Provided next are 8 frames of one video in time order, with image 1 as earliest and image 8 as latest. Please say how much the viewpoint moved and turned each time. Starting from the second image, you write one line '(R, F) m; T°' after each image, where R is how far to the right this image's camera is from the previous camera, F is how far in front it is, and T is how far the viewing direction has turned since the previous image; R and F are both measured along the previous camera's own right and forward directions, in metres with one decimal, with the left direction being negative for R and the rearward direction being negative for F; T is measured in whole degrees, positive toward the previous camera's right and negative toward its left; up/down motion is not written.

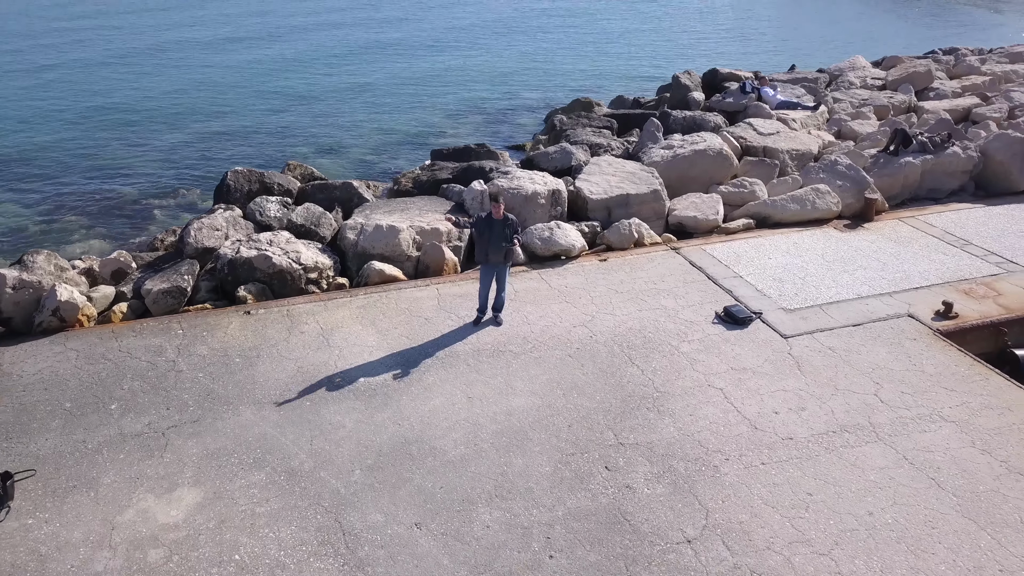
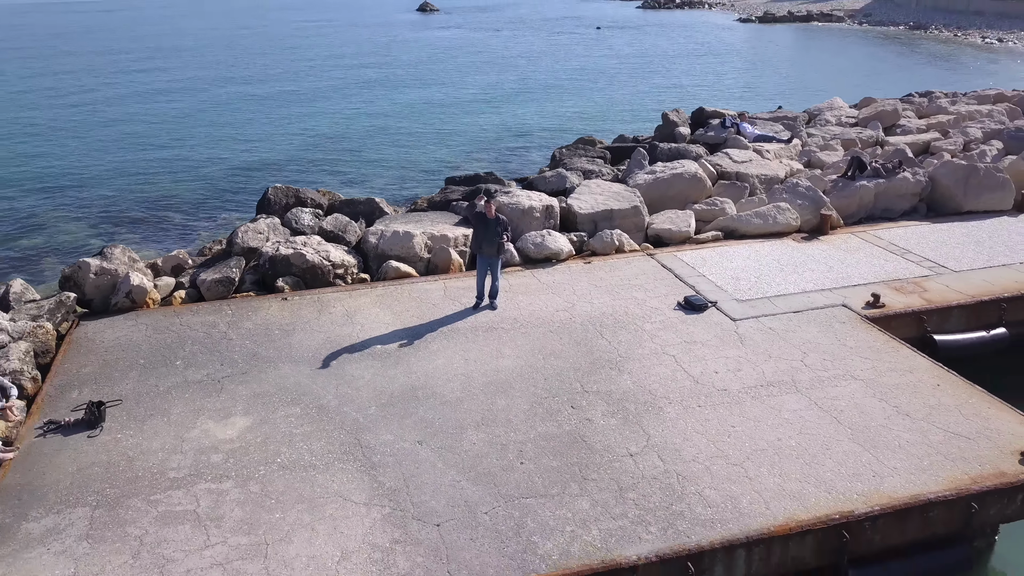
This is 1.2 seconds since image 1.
(+0.3, -1.3) m; -2°
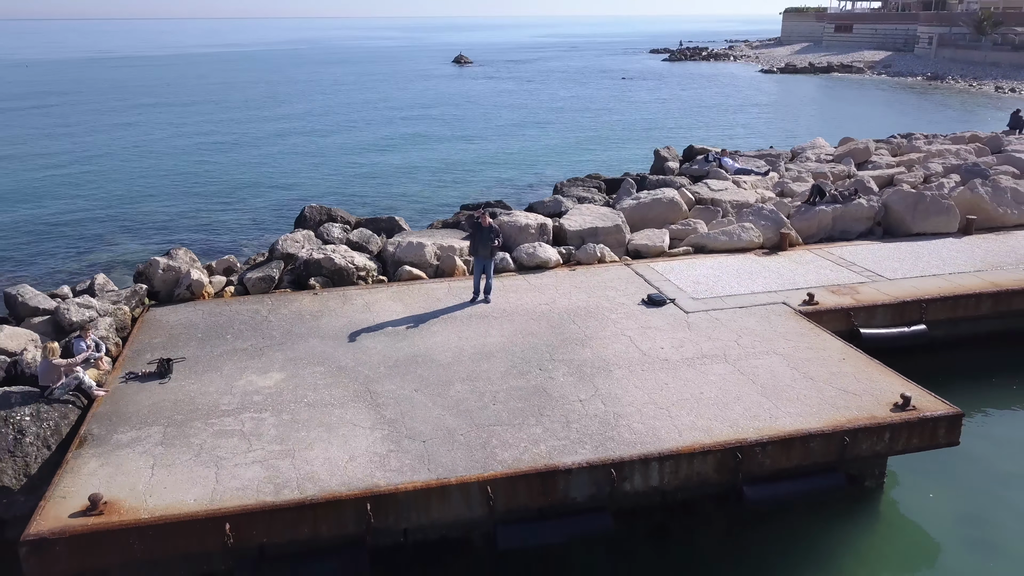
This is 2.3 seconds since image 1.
(+0.5, -1.6) m; -2°
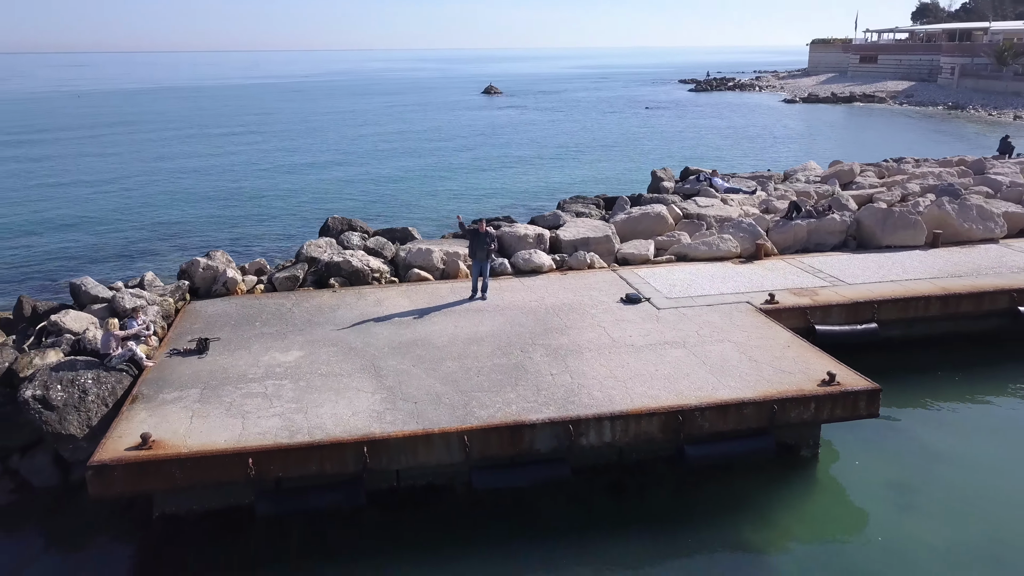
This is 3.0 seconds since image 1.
(+0.5, -1.3) m; -2°
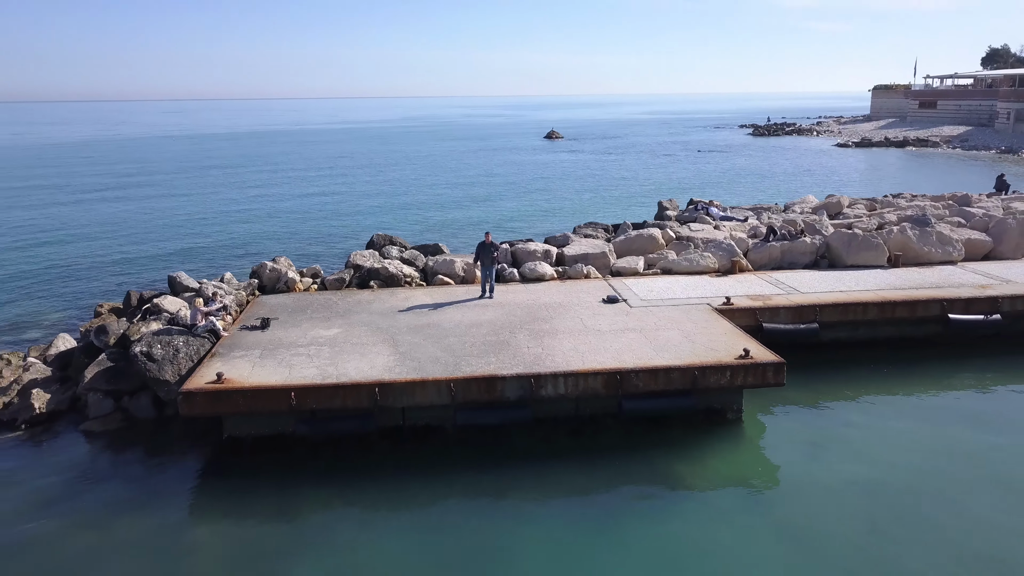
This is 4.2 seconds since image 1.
(+1.1, -2.4) m; -5°
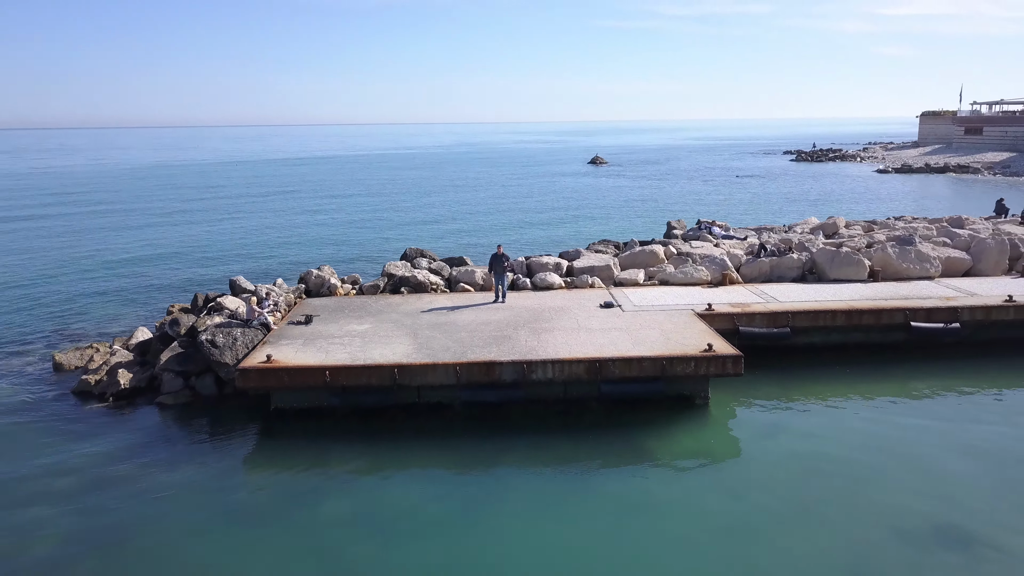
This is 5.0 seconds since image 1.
(+0.8, -2.0) m; -4°
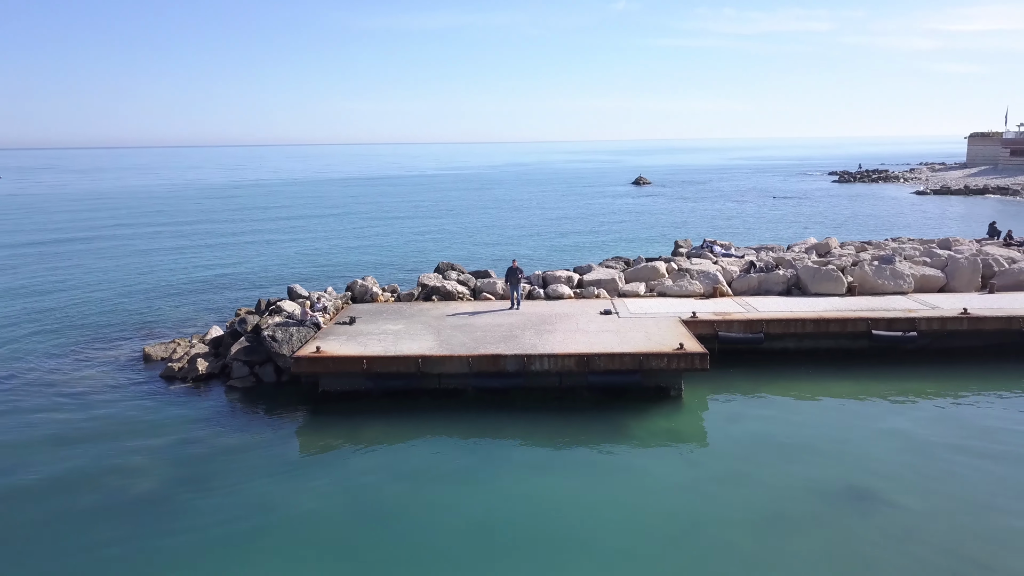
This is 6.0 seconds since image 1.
(+0.9, -2.5) m; -4°
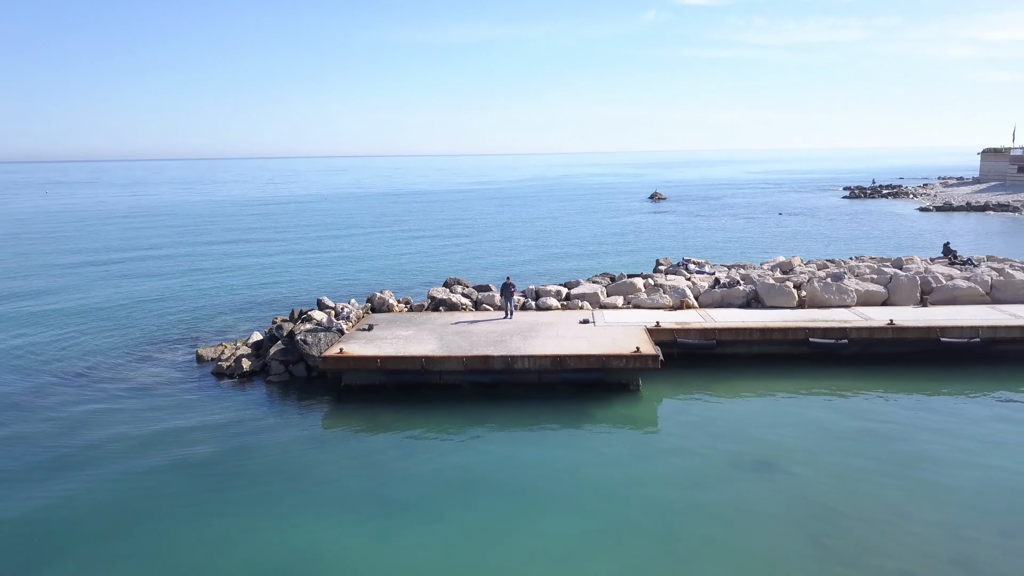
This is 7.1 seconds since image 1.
(+0.9, -3.2) m; -2°
